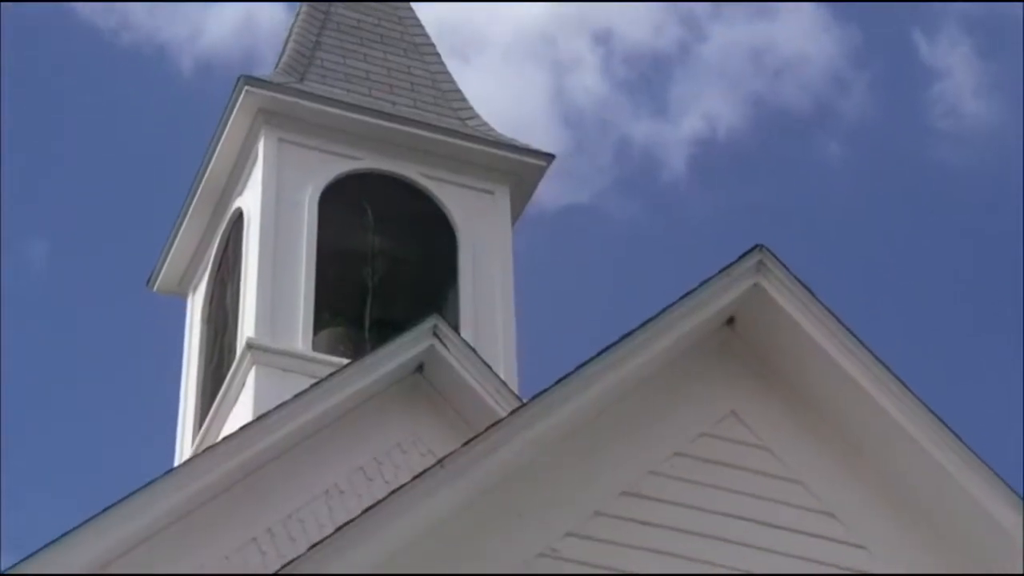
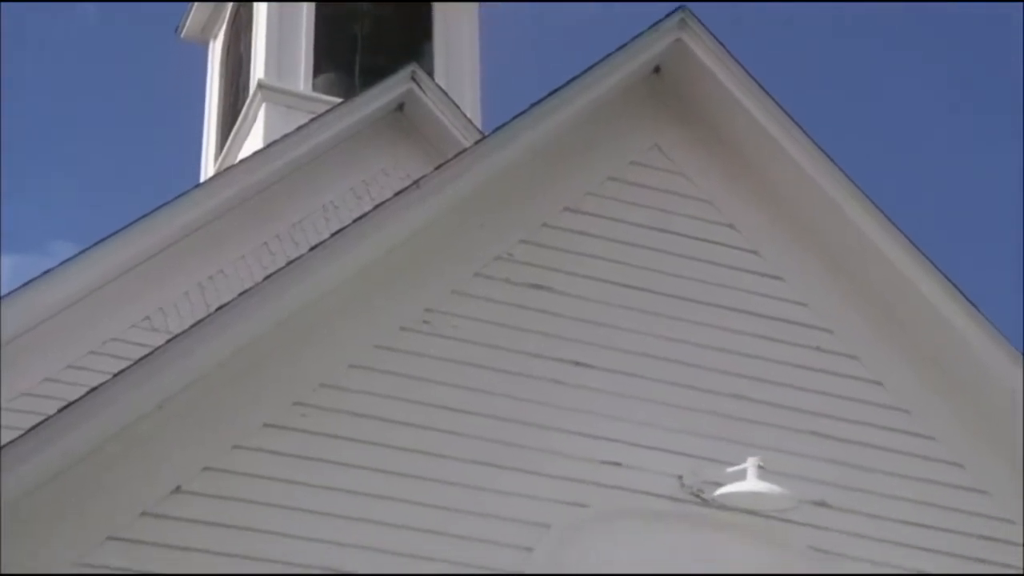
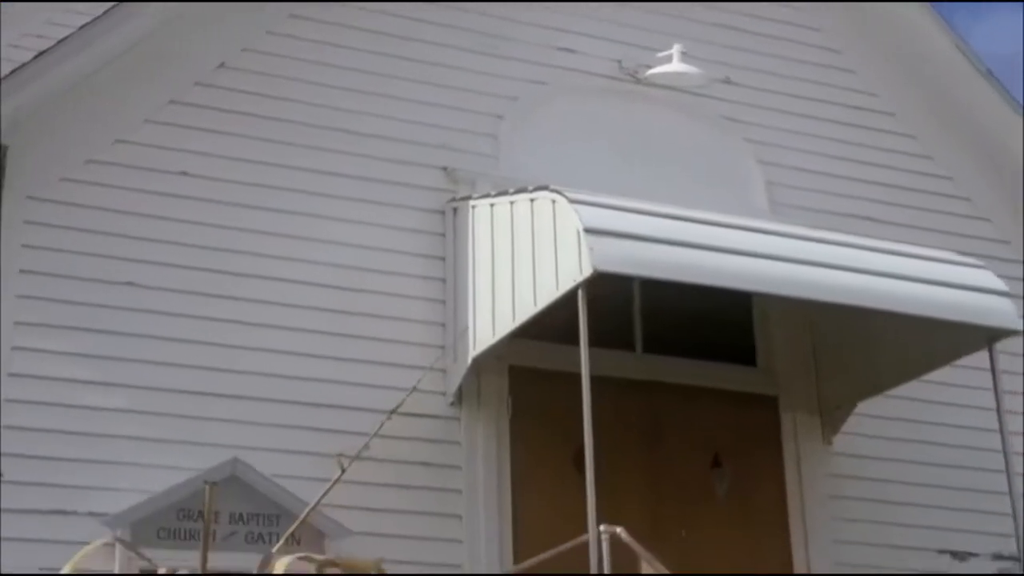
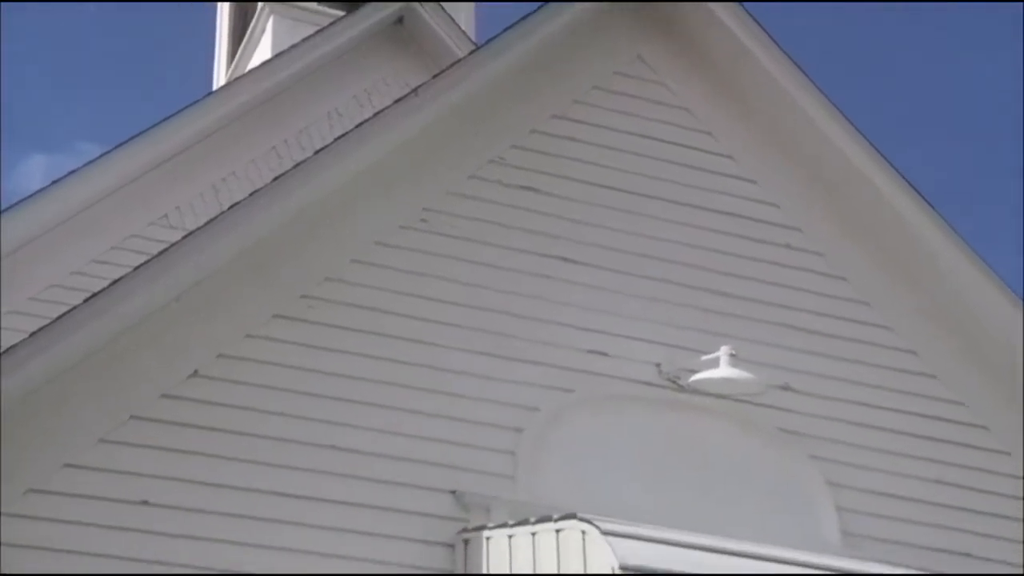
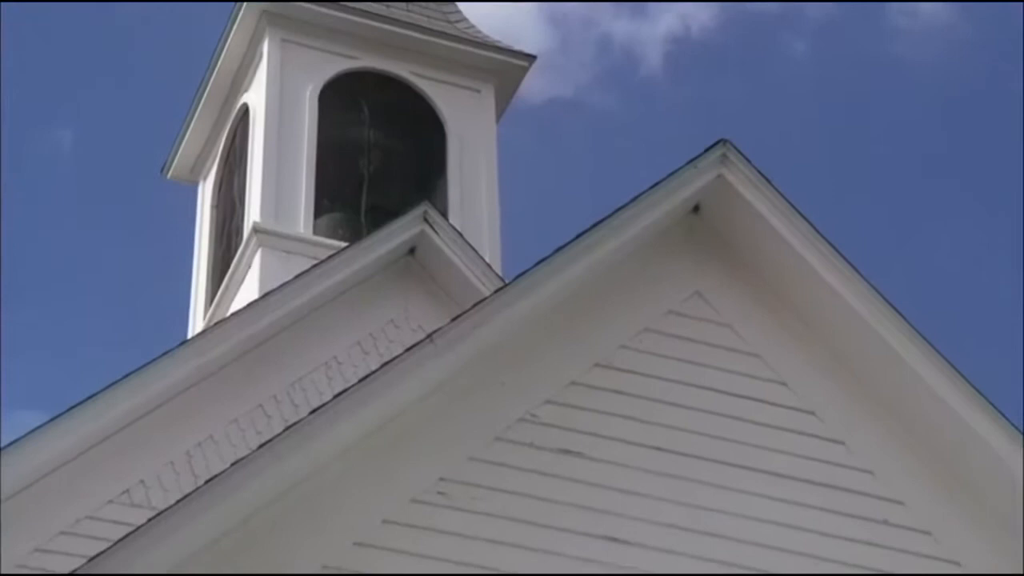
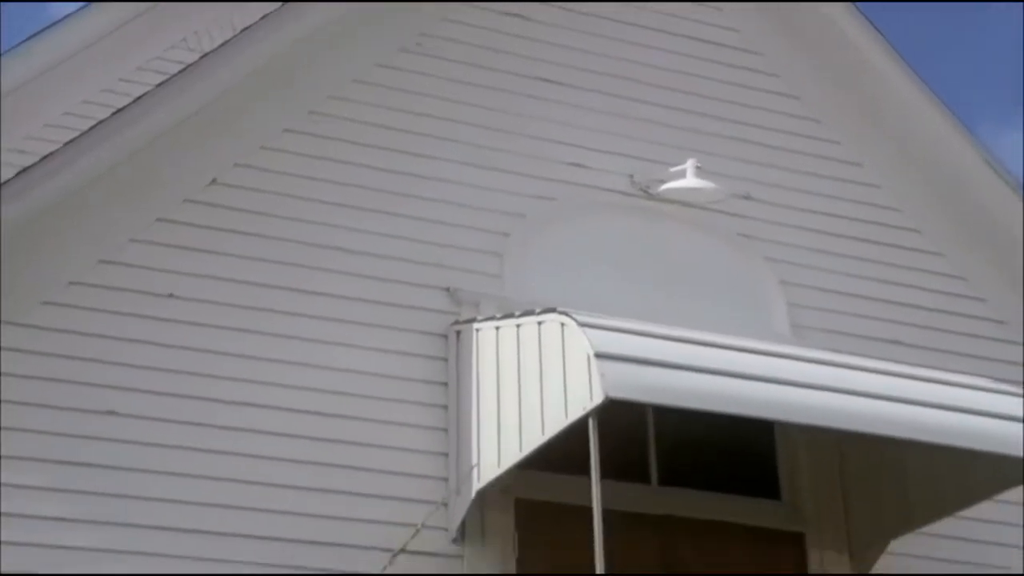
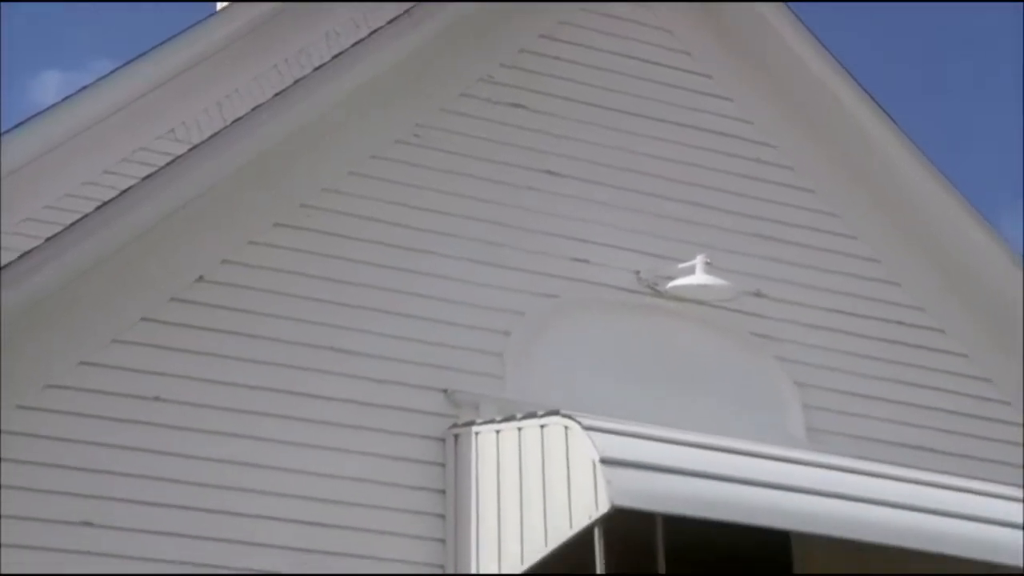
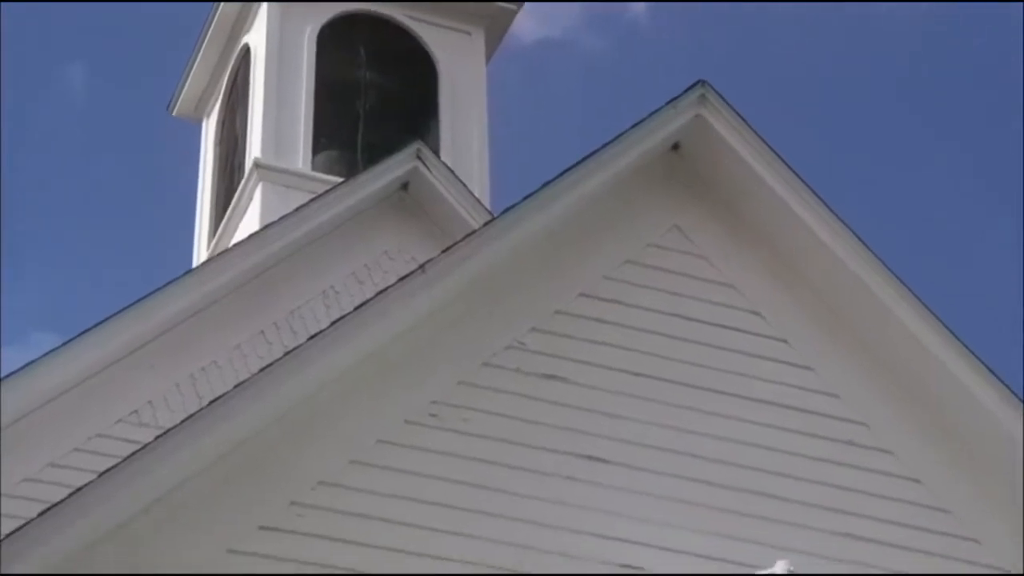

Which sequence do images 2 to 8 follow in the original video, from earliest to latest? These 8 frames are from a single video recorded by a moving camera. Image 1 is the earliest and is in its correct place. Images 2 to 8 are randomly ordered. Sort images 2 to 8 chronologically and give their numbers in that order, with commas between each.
5, 8, 2, 4, 7, 6, 3
